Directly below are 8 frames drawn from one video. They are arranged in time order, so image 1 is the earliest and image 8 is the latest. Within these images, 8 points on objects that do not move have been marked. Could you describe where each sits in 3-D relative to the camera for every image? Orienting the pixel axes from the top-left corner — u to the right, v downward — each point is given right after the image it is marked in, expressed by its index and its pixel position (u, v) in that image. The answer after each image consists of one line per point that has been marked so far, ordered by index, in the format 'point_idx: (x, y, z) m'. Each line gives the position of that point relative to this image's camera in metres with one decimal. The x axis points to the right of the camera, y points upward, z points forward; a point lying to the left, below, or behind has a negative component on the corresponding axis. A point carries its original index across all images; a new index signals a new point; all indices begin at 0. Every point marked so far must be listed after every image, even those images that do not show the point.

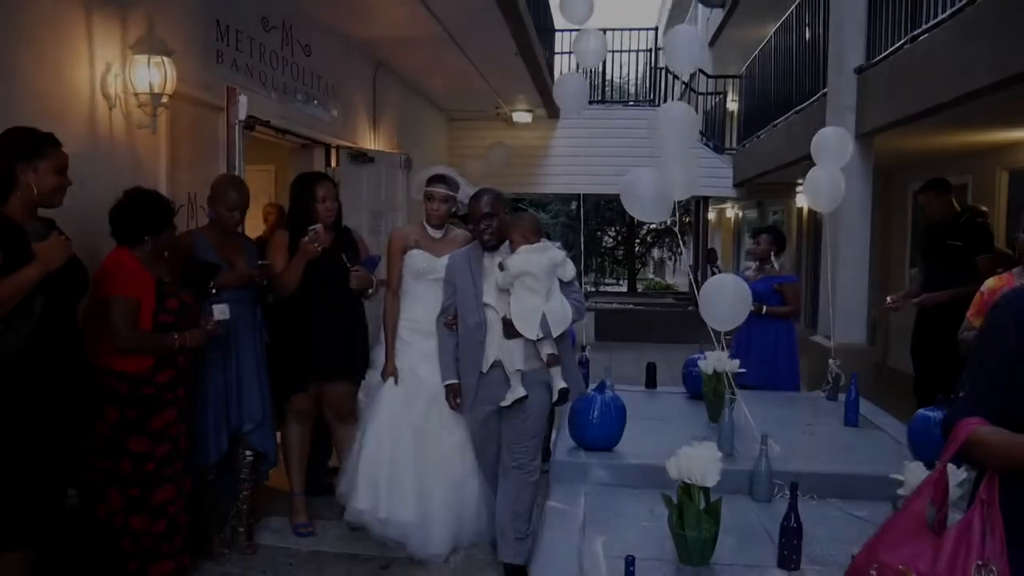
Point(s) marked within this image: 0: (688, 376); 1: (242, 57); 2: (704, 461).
0: (+1.1, -0.5, +5.2) m
1: (-1.5, +1.3, +5.0) m
2: (+0.6, -0.6, +2.9) m
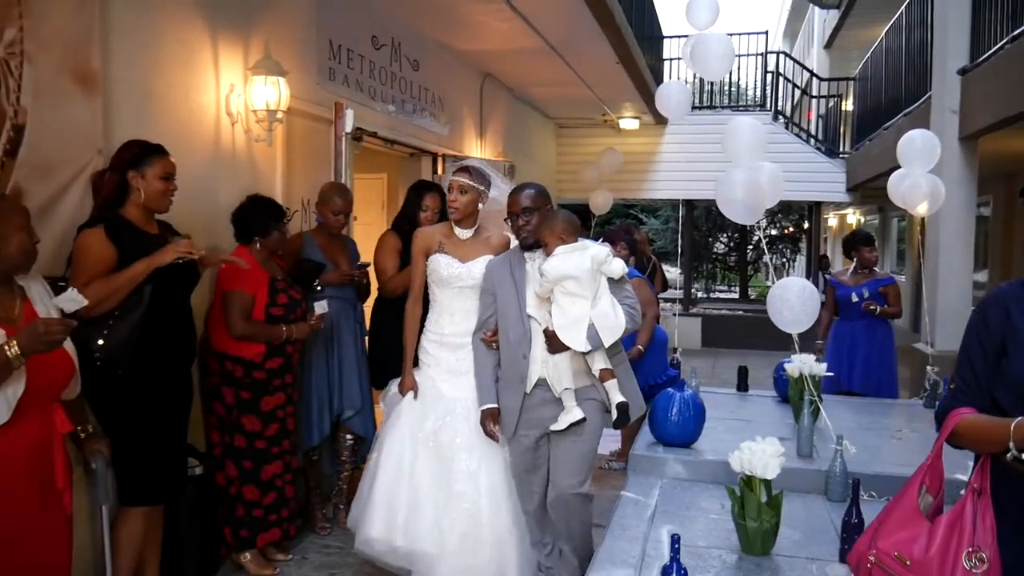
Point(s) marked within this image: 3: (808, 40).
0: (+1.6, -0.6, +5.3) m
1: (-1.0, +1.3, +5.4) m
2: (+0.9, -0.6, +3.0) m
3: (+5.6, +4.7, +16.6) m
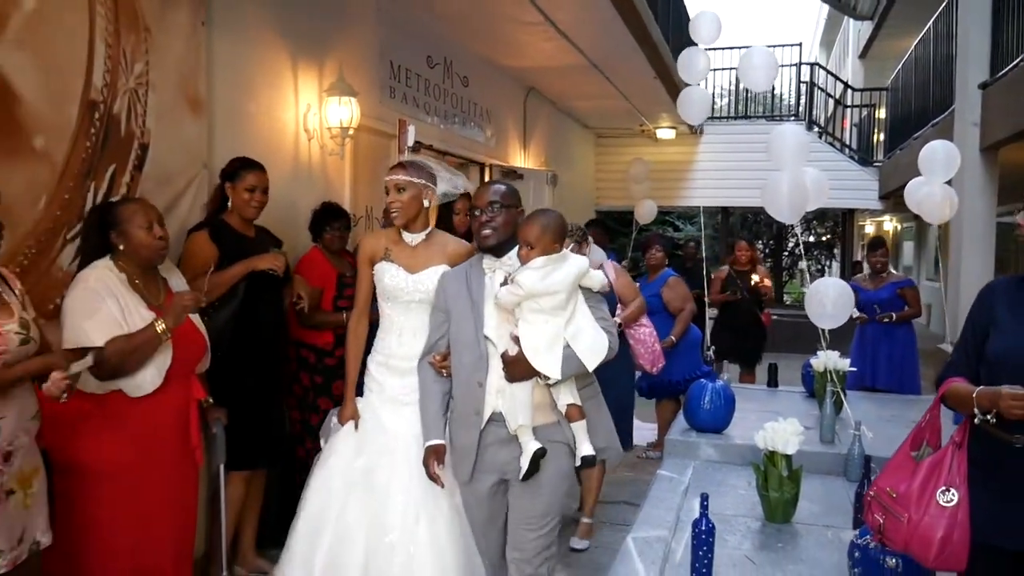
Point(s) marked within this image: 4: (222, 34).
0: (+1.9, -0.6, +5.6) m
1: (-0.7, +1.3, +5.9) m
2: (+1.1, -0.6, +3.4) m
3: (+6.4, +4.6, +16.9) m
4: (-1.3, +1.1, +3.8) m
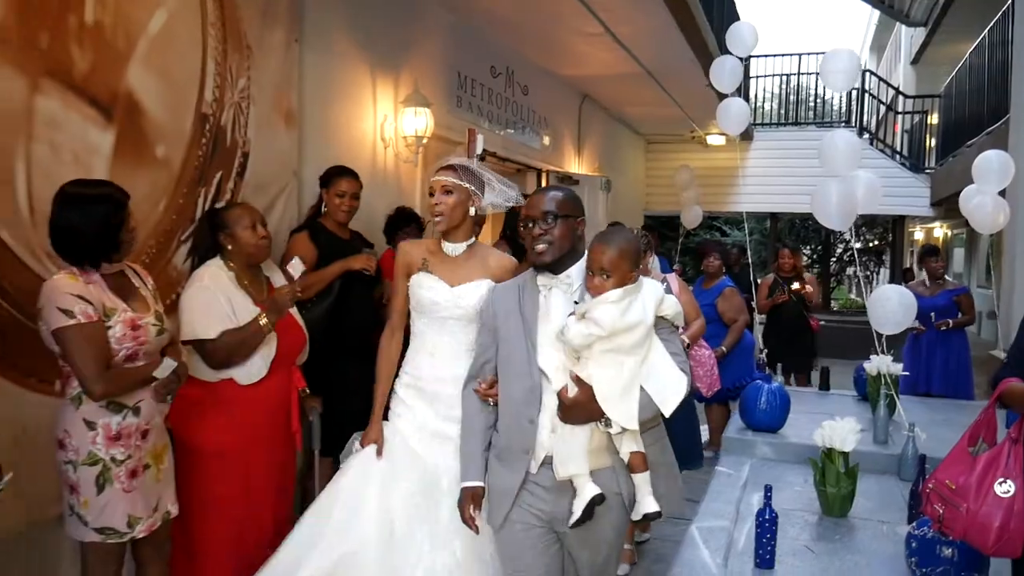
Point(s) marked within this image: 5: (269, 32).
0: (+2.3, -0.6, +5.7) m
1: (-0.3, +1.3, +6.1) m
2: (+1.4, -0.6, +3.6) m
3: (+7.3, +4.5, +16.8) m
4: (-0.9, +1.1, +4.1) m
5: (-1.0, +1.1, +3.8) m
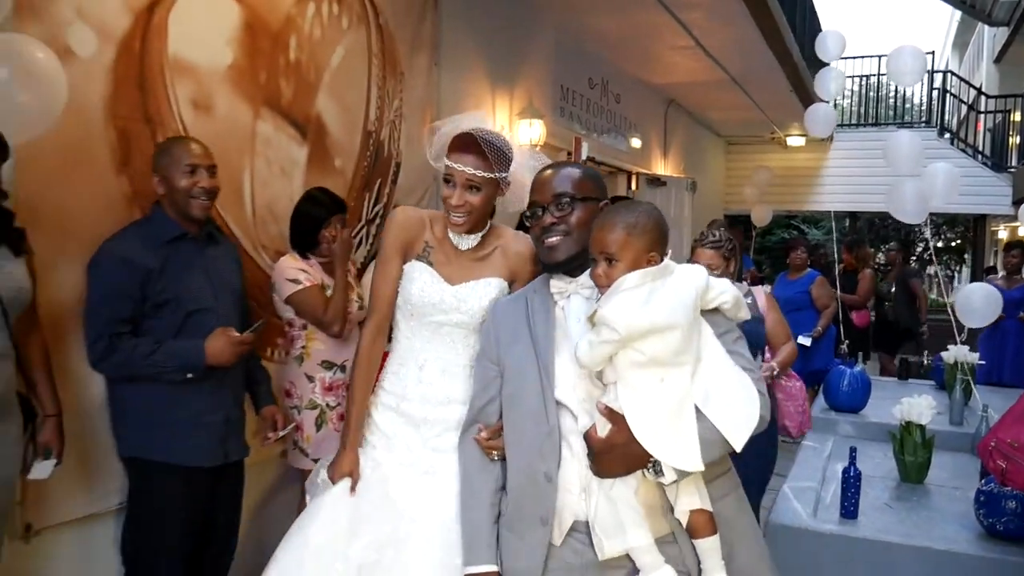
0: (+3.0, -0.6, +6.1) m
1: (+0.5, +1.4, +6.7) m
2: (+1.9, -0.5, +4.1) m
3: (+8.9, +4.5, +16.7) m
4: (-0.4, +1.2, +4.7) m
5: (-0.5, +1.2, +4.4) m
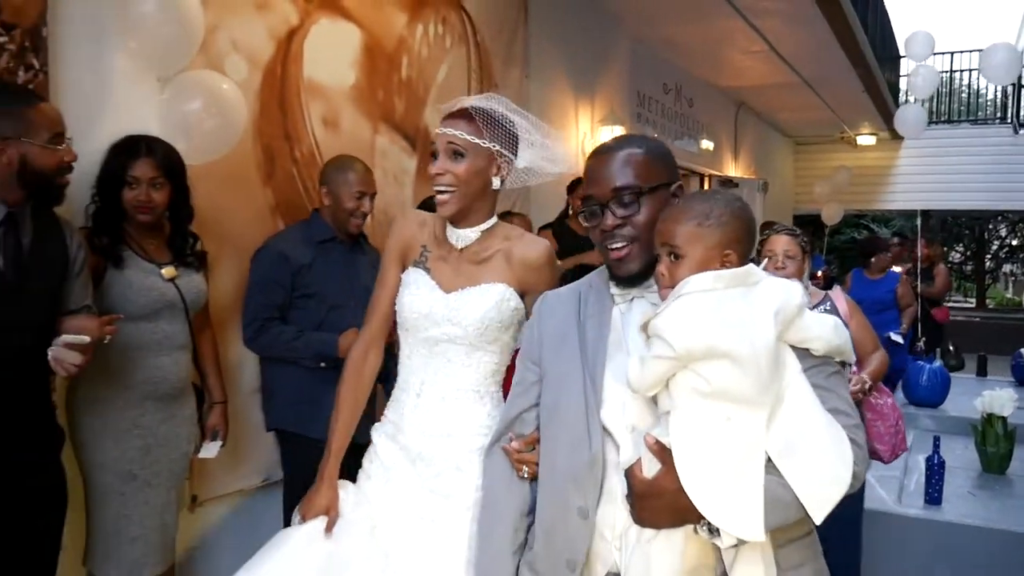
0: (+3.5, -0.5, +6.2) m
1: (+1.1, +1.4, +6.9) m
2: (+2.3, -0.5, +4.2) m
3: (+10.1, +4.5, +16.4) m
4: (+0.1, +1.2, +5.0) m
5: (0.0, +1.2, +4.7) m
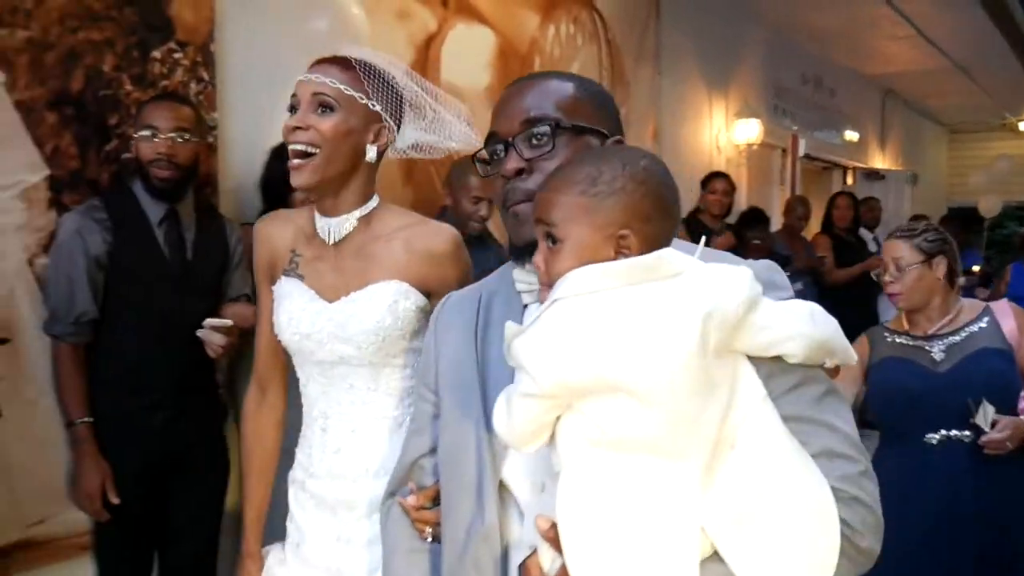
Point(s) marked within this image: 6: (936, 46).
0: (+4.4, -0.5, +5.6) m
1: (+2.1, +1.4, +6.7) m
2: (+2.9, -0.5, +3.9) m
3: (+12.5, +4.6, +14.7) m
4: (+0.9, +1.2, +5.0) m
5: (+0.7, +1.2, +4.7) m
6: (+3.4, +2.0, +7.1) m
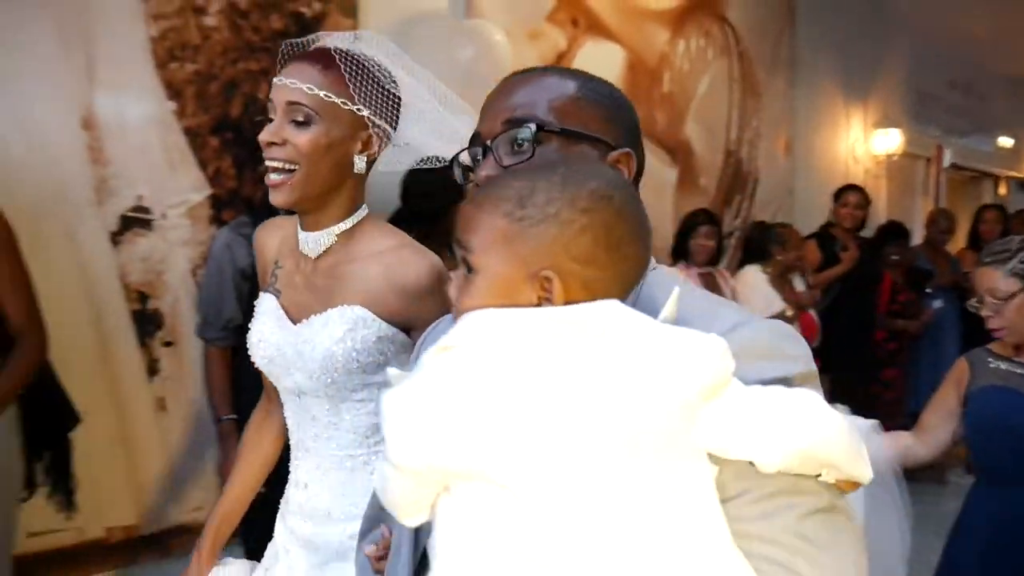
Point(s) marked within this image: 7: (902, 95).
0: (+5.2, -0.7, +5.0) m
1: (+3.1, +1.3, +6.4) m
2: (+3.4, -0.6, +3.5) m
3: (+14.6, +4.2, +12.8) m
4: (+1.6, +1.1, +4.9) m
5: (+1.4, +1.1, +4.6) m
6: (+4.5, +1.8, +6.6) m
7: (+2.7, +1.3, +5.9) m
